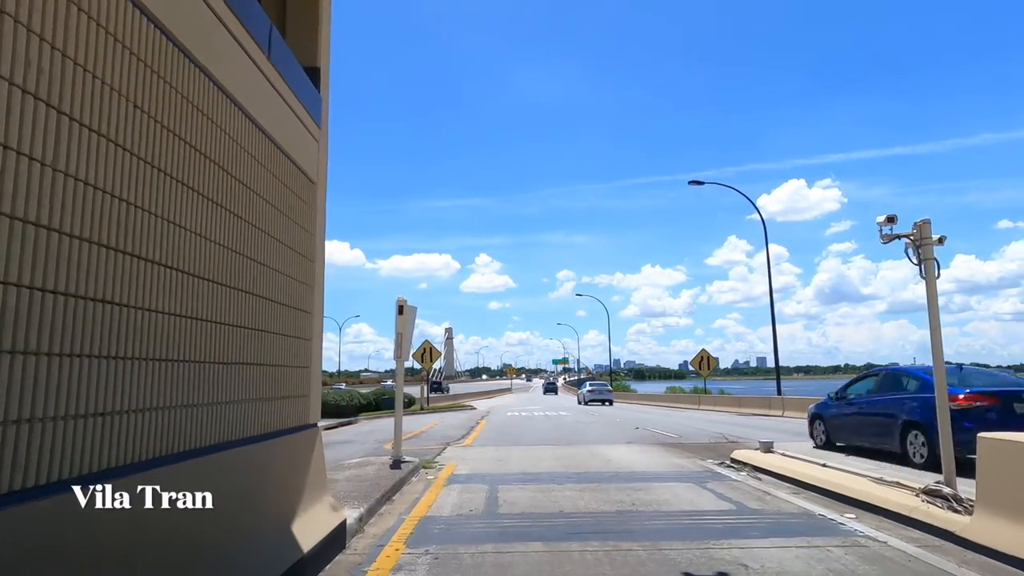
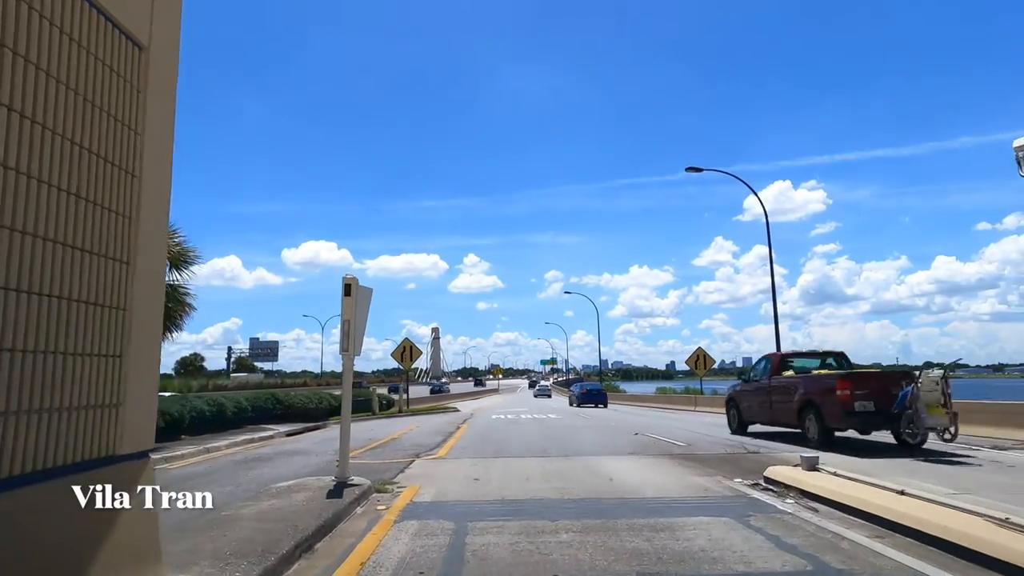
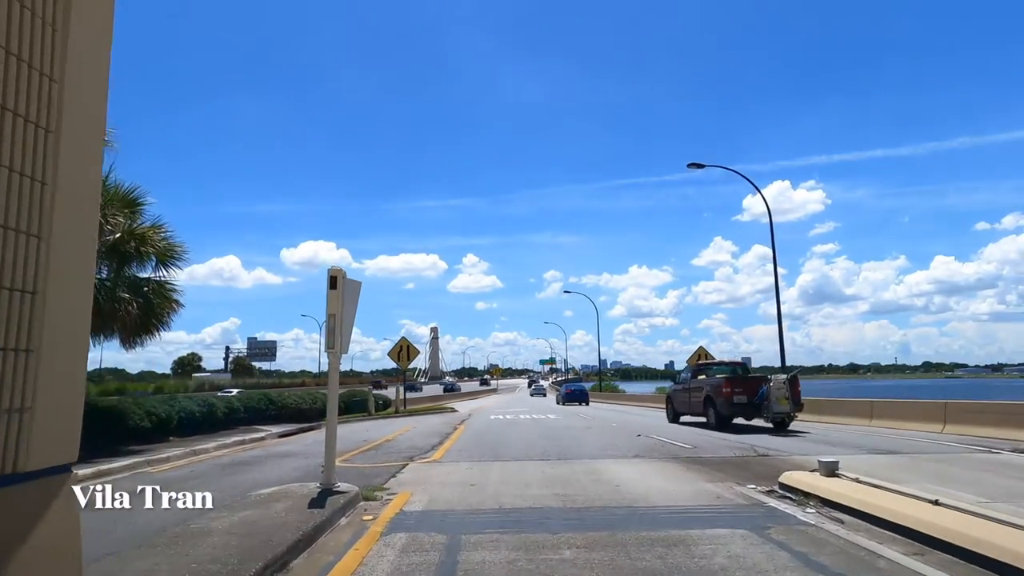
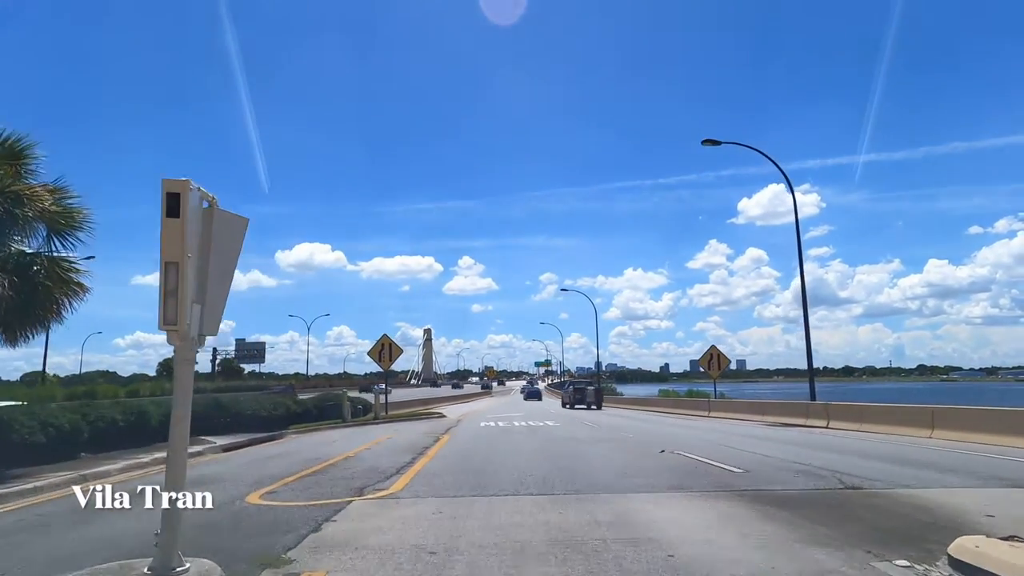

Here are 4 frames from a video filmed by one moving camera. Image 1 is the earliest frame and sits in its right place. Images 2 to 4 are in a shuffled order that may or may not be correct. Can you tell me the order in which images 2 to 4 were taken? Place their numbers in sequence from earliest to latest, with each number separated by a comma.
2, 3, 4
